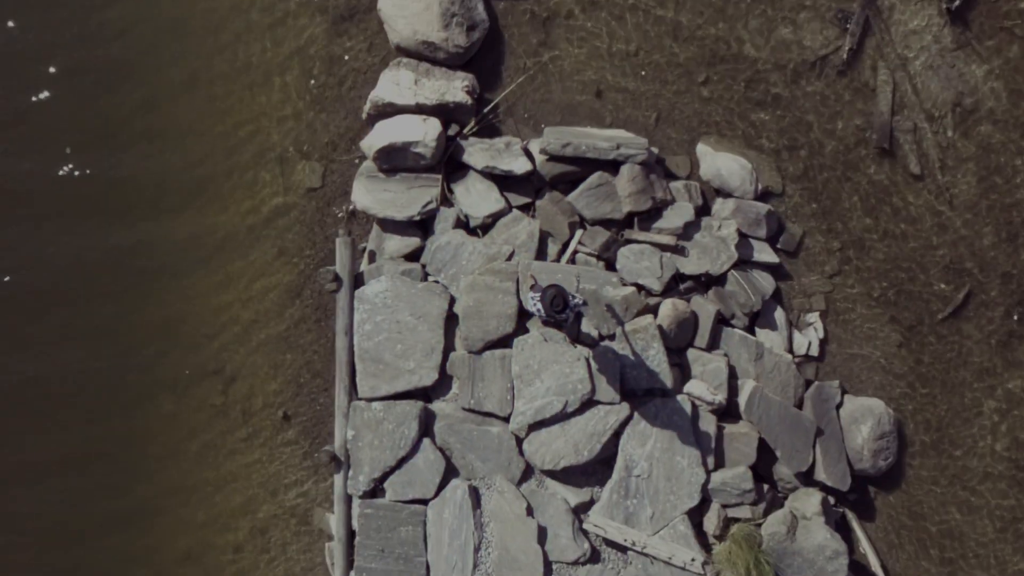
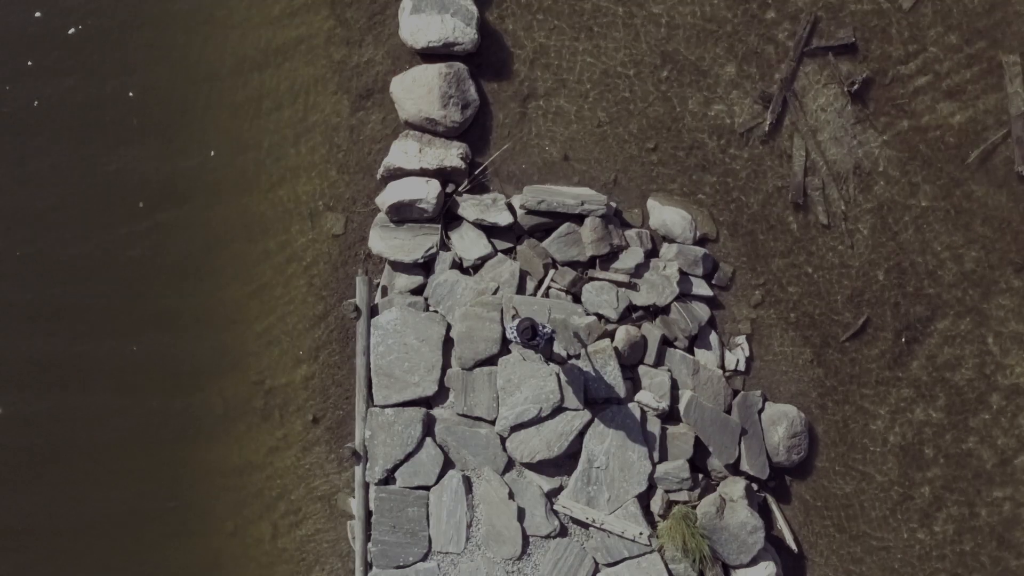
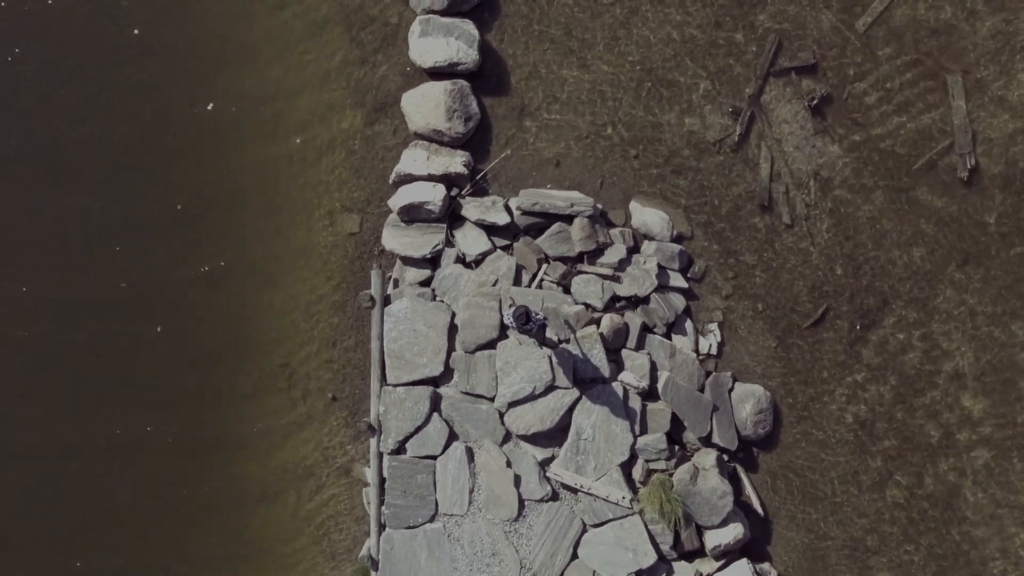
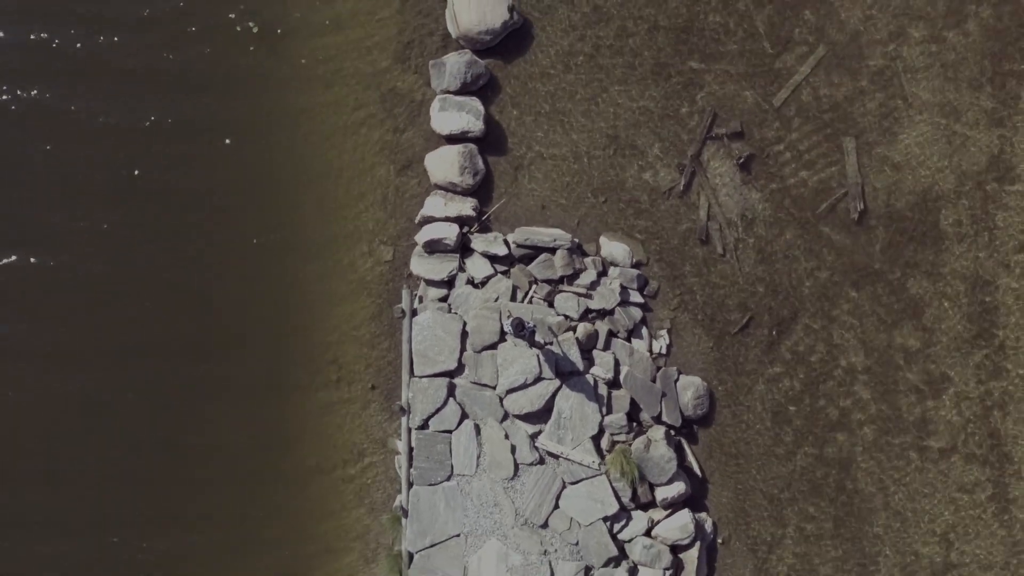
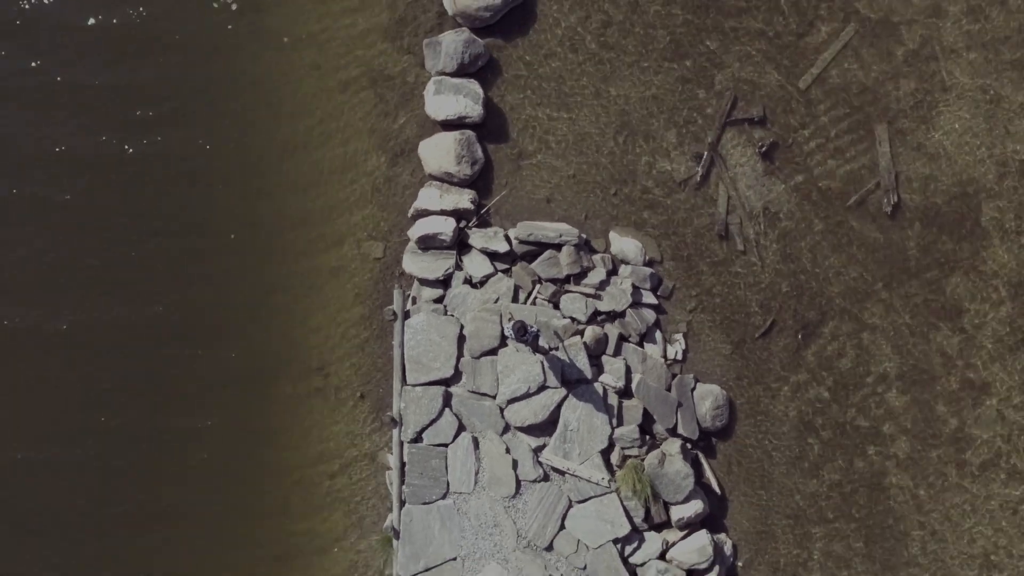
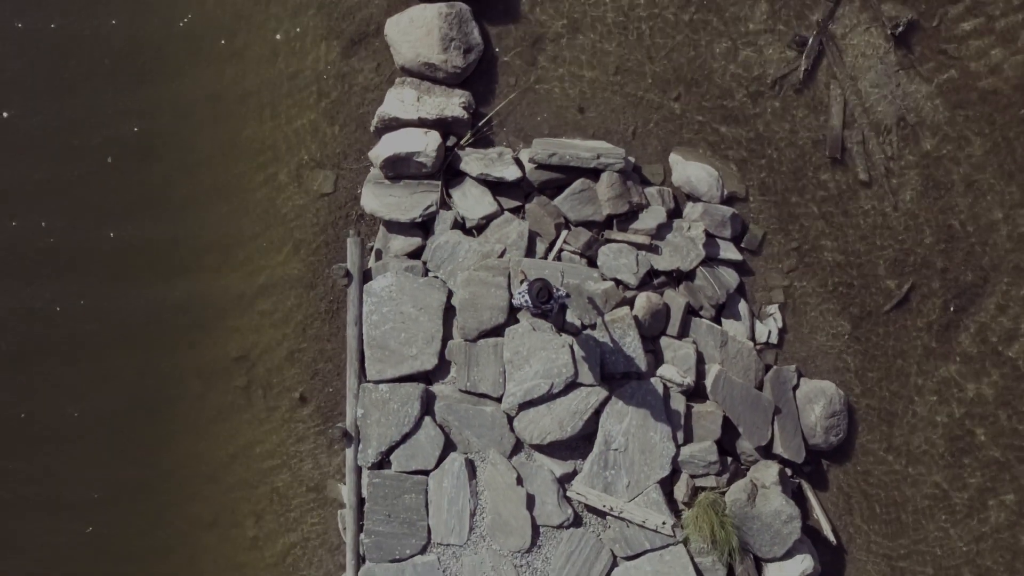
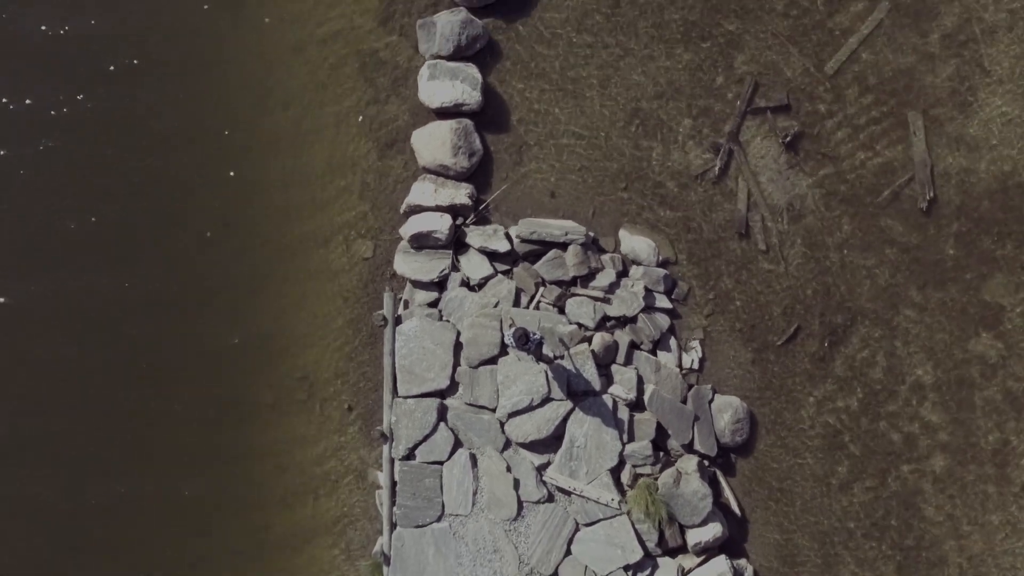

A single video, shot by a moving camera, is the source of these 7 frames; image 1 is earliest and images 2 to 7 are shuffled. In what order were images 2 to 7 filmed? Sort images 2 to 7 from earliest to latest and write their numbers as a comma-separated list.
6, 2, 3, 7, 5, 4
